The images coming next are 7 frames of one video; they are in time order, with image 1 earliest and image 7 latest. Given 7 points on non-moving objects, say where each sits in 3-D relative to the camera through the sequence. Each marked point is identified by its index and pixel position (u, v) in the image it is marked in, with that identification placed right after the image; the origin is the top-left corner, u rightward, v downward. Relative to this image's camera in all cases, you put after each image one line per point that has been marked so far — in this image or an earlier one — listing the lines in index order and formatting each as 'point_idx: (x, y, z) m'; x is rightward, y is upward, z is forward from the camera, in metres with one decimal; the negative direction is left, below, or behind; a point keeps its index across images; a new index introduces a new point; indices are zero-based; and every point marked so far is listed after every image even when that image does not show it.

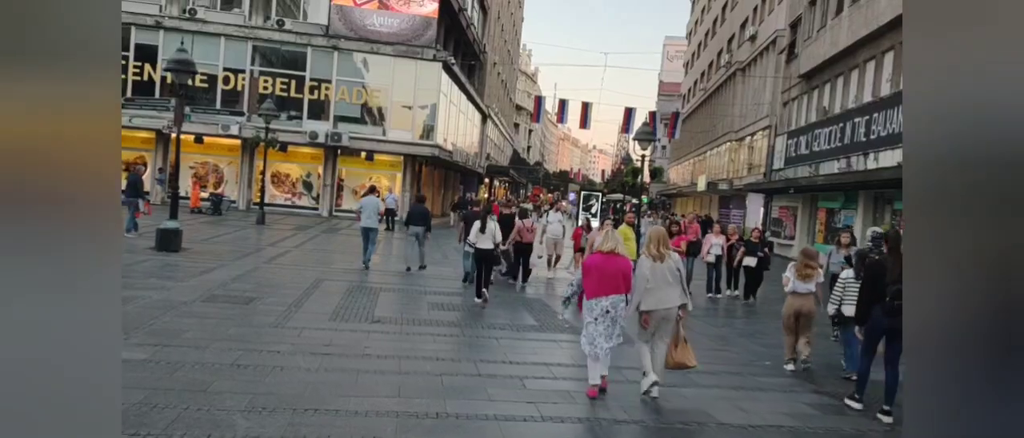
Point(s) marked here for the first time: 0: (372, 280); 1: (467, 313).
0: (-2.5, -1.1, +13.0) m
1: (-0.7, -1.3, +10.3) m
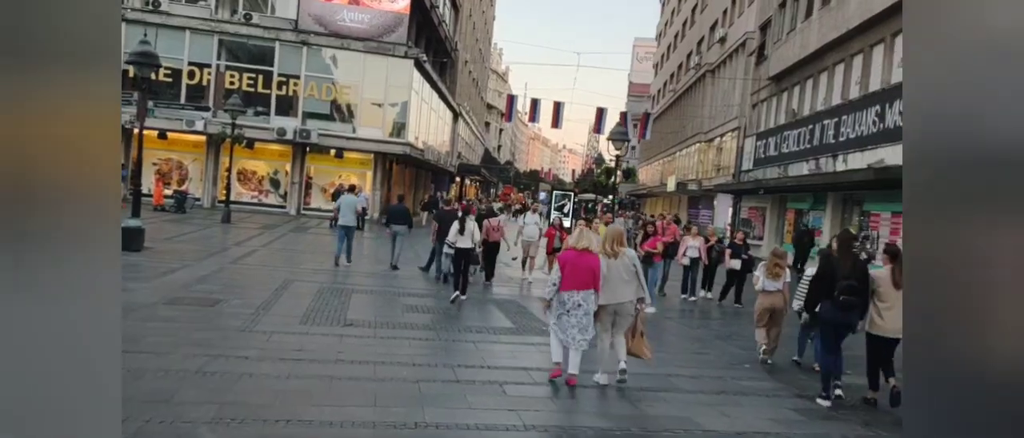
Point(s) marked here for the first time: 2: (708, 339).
0: (-3.0, -1.1, +12.7) m
1: (-1.0, -1.3, +10.0) m
2: (+2.7, -1.7, +9.8) m
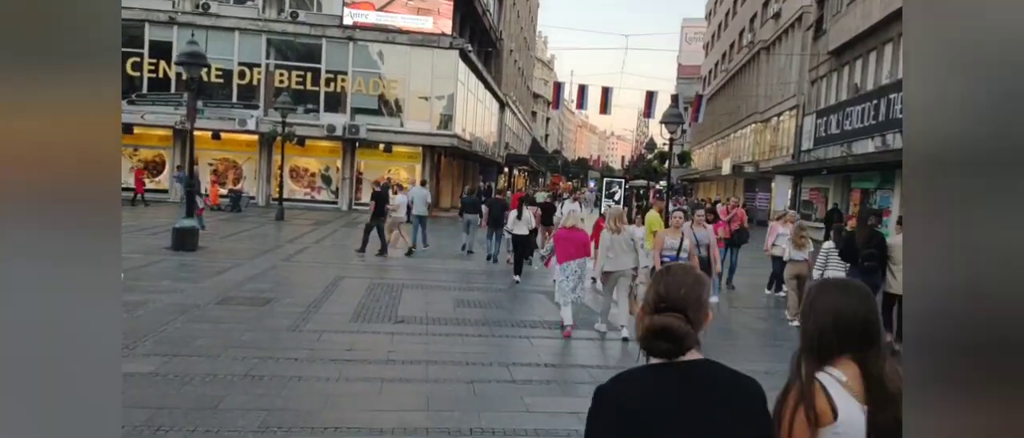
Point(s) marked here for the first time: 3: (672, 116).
0: (-2.1, -1.0, +12.5) m
1: (-0.2, -1.2, +9.7) m
2: (+3.4, -1.4, +9.2) m
3: (+4.5, +2.9, +19.9) m
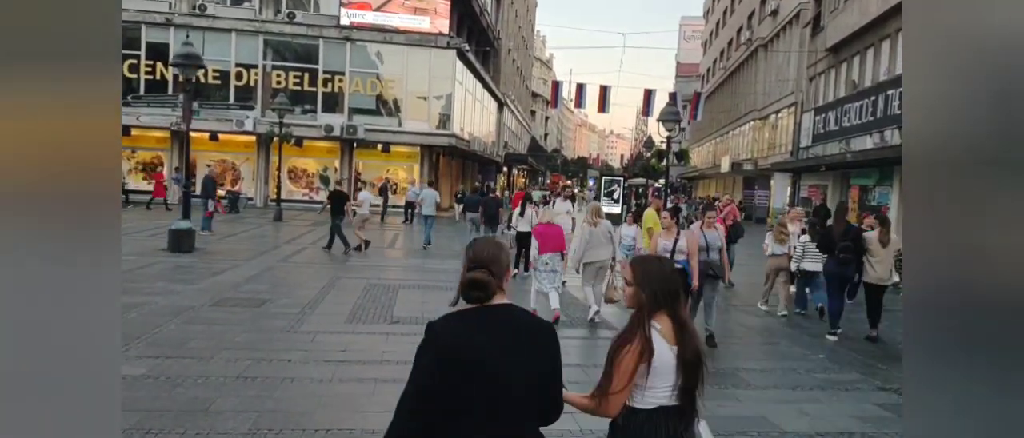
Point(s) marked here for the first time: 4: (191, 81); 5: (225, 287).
0: (-2.1, -1.0, +12.4) m
1: (-0.3, -1.2, +9.7) m
2: (+3.4, -1.4, +9.2) m
3: (+4.4, +2.9, +19.9) m
4: (-7.5, +3.2, +16.6) m
5: (-4.1, -1.0, +10.2) m
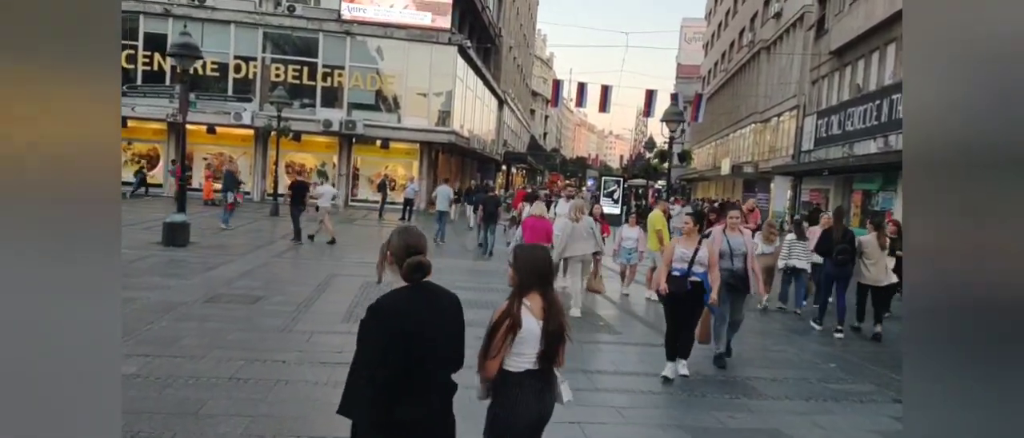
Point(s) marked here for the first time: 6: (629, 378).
0: (-2.1, -0.9, +12.2) m
1: (-0.3, -1.2, +9.4) m
2: (+3.4, -1.4, +8.9) m
3: (+4.5, +2.9, +19.6) m
4: (-7.4, +3.4, +16.3) m
5: (-4.1, -0.9, +10.0) m
6: (+1.0, -1.4, +6.2) m
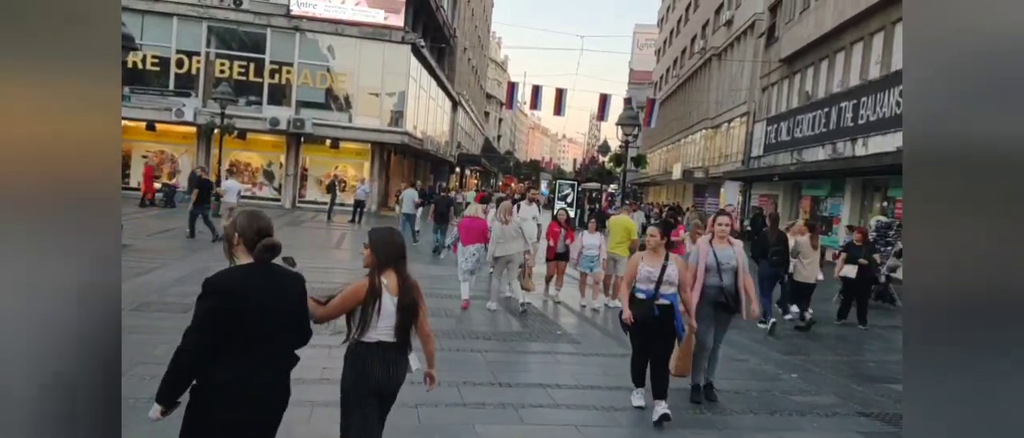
0: (-2.9, -1.0, +11.6) m
1: (-0.9, -1.2, +9.0) m
2: (+2.8, -1.5, +8.8) m
3: (+3.2, +2.8, +19.5) m
4: (-8.4, +3.4, +15.4) m
5: (-4.7, -0.9, +9.3) m
6: (+0.6, -1.4, +5.9) m
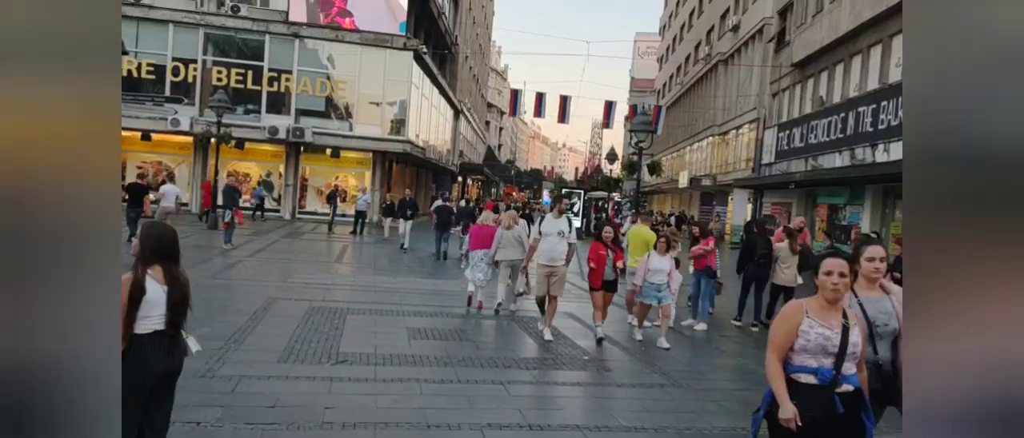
0: (-2.6, -1.2, +10.8) m
1: (-0.6, -1.4, +8.2) m
2: (+3.0, -1.6, +7.9) m
3: (+3.4, +2.5, +18.8) m
4: (-8.2, +3.1, +14.6) m
5: (-4.5, -1.1, +8.5) m
6: (+0.9, -1.5, +5.1) m
